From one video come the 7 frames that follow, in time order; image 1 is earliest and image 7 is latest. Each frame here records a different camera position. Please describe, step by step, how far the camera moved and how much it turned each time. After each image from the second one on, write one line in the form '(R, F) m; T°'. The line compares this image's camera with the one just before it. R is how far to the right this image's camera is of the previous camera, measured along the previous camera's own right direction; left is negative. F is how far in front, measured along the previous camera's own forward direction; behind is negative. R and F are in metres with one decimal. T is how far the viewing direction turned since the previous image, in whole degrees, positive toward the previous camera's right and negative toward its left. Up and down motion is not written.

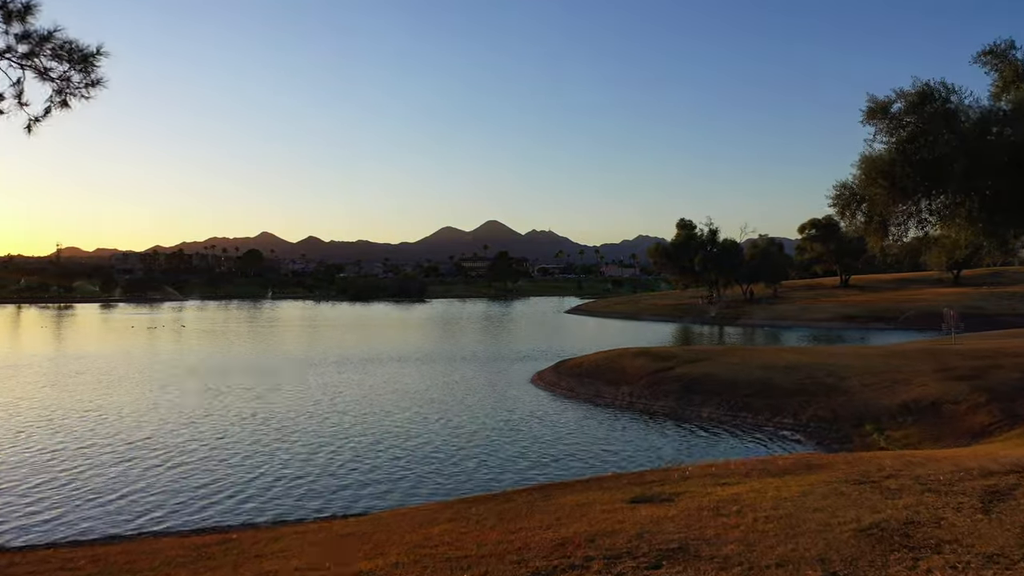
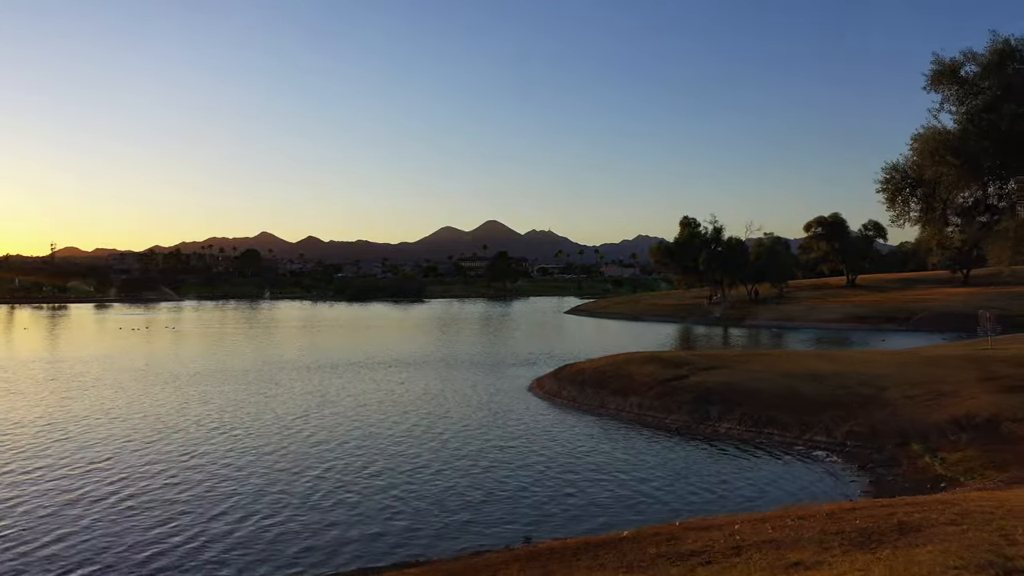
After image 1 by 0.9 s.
(+0.2, +4.1) m; 0°
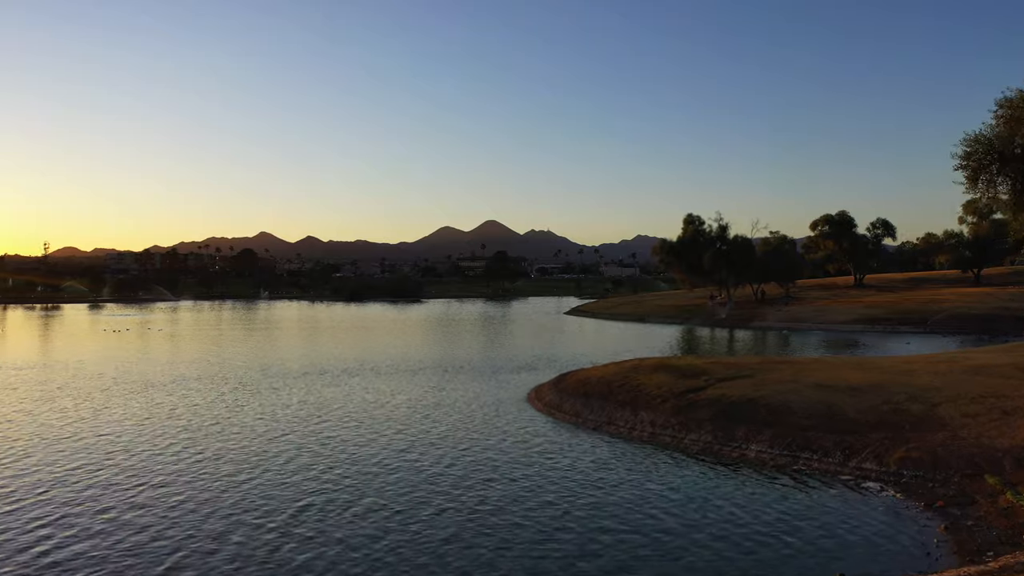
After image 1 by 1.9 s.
(+0.2, +4.6) m; 0°
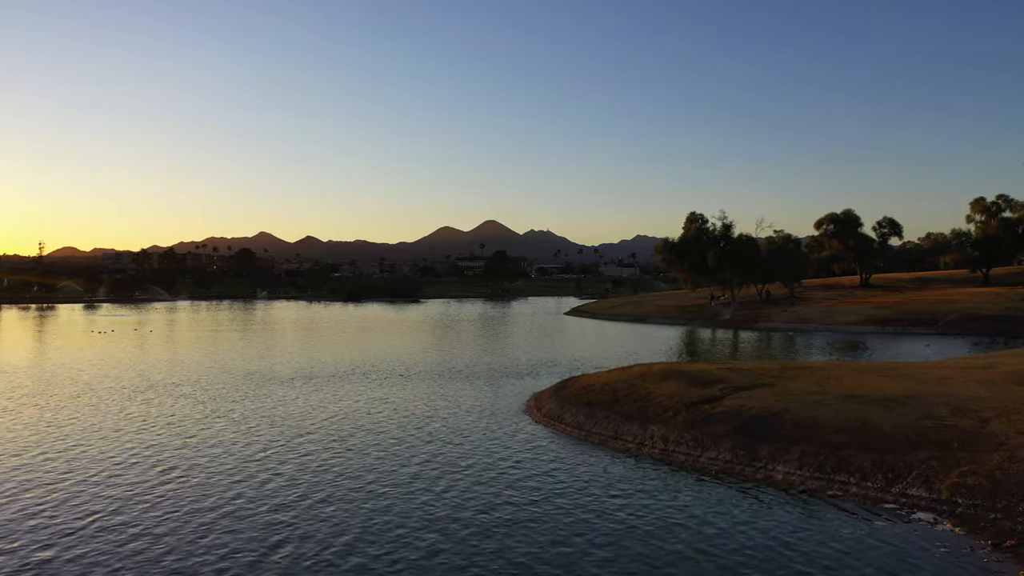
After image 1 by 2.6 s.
(+0.1, +3.3) m; 0°
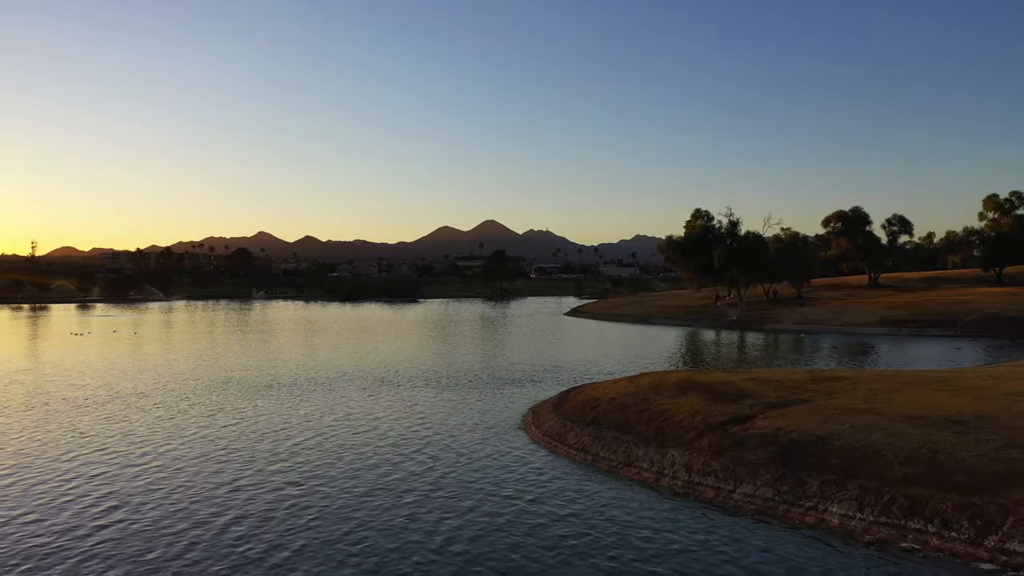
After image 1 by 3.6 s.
(+0.2, +4.9) m; 0°
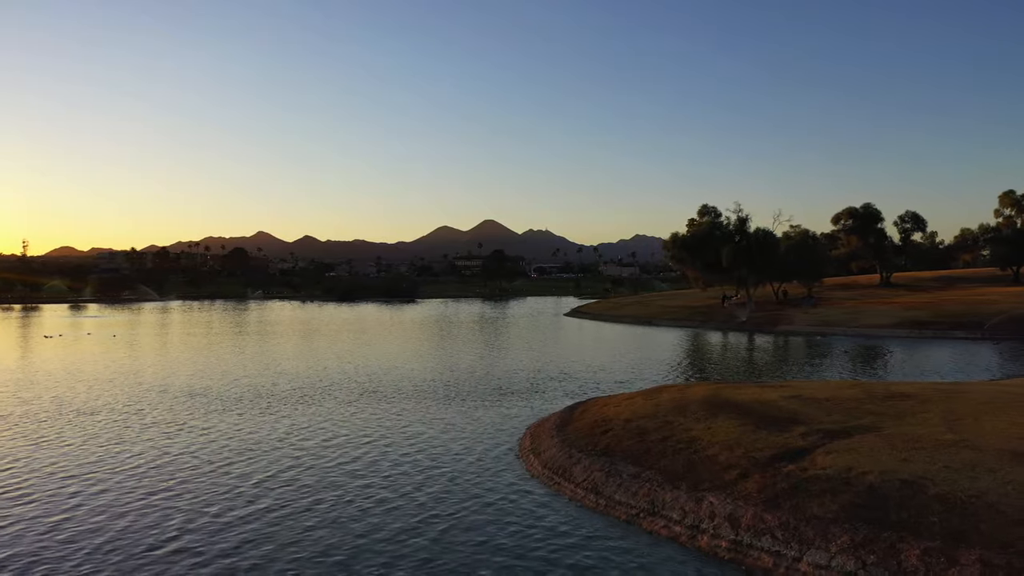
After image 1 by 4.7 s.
(+0.2, +5.8) m; 0°
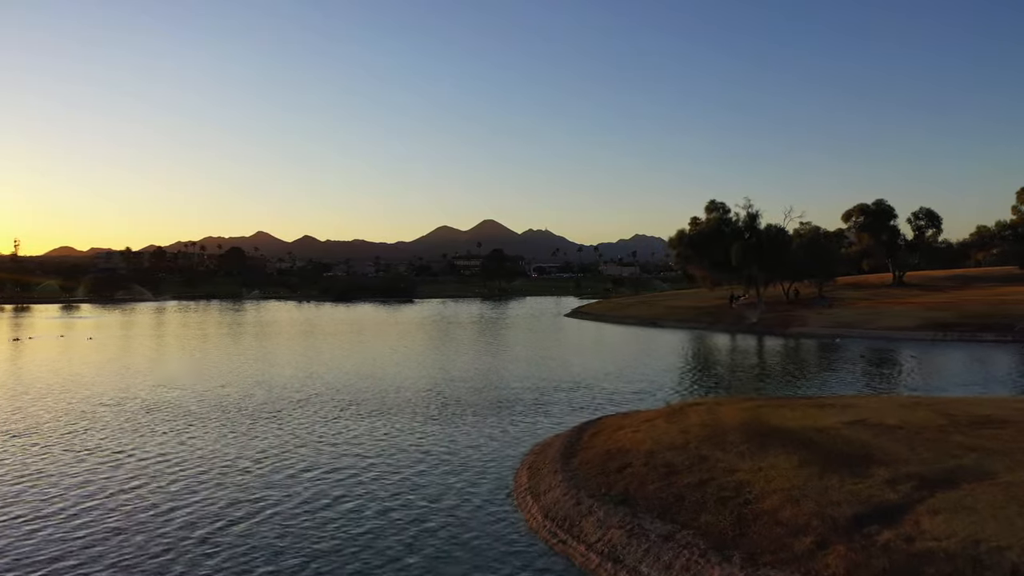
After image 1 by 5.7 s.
(+0.2, +5.7) m; 0°
